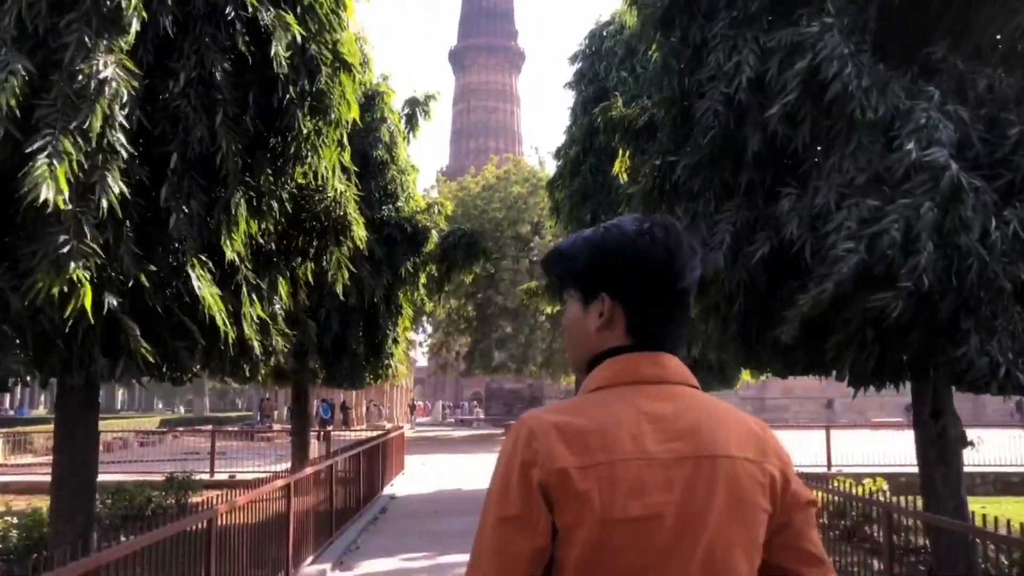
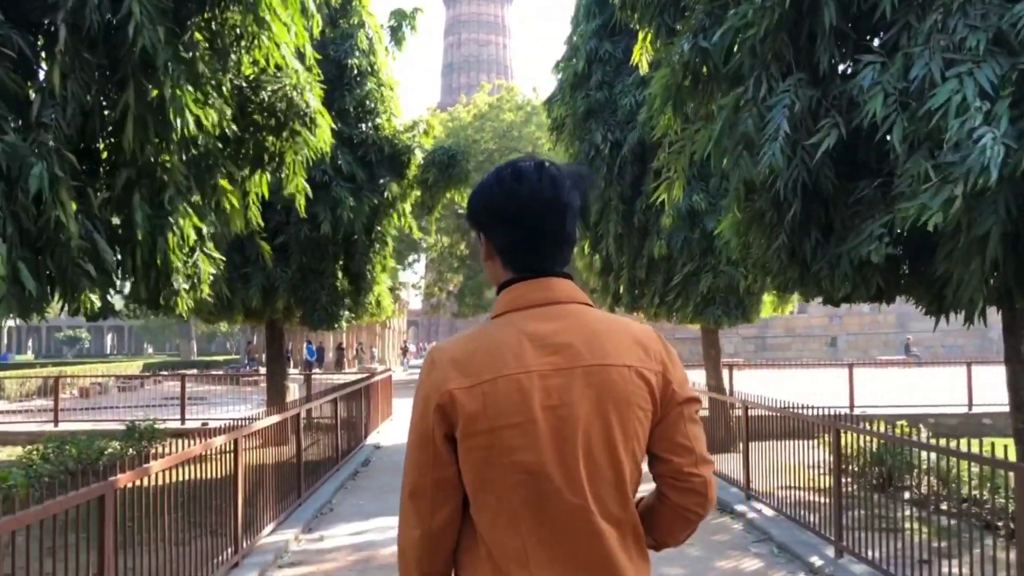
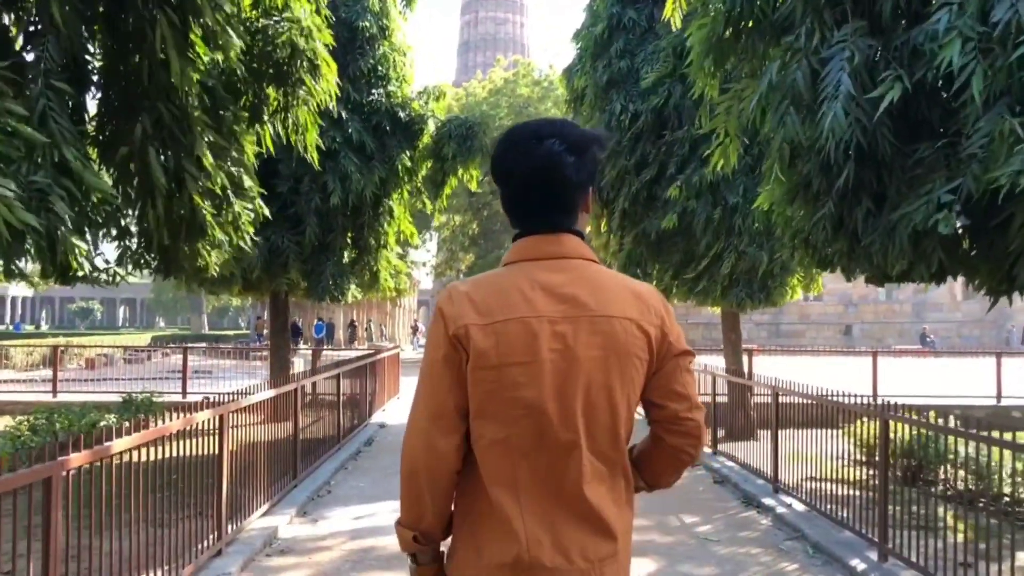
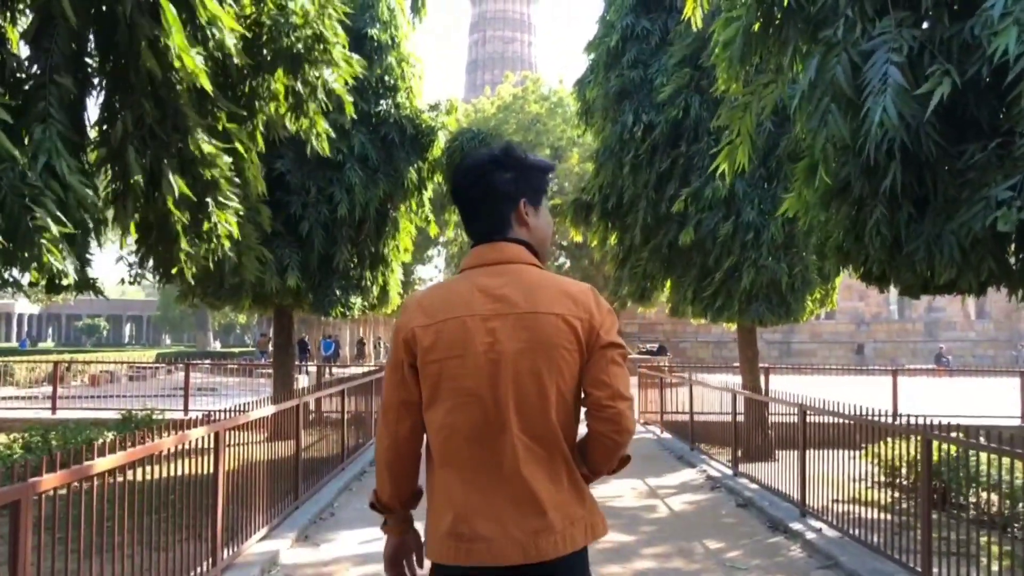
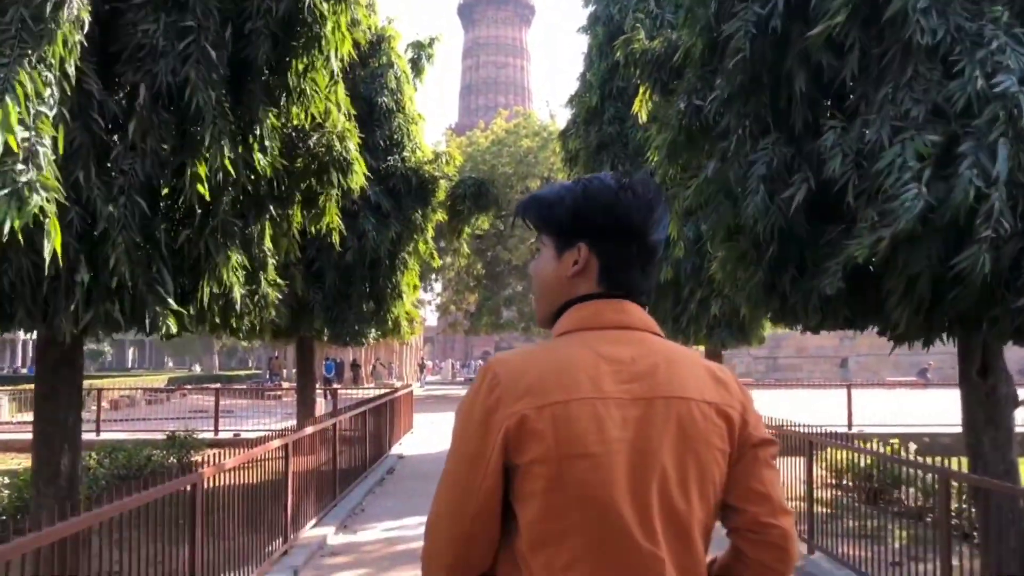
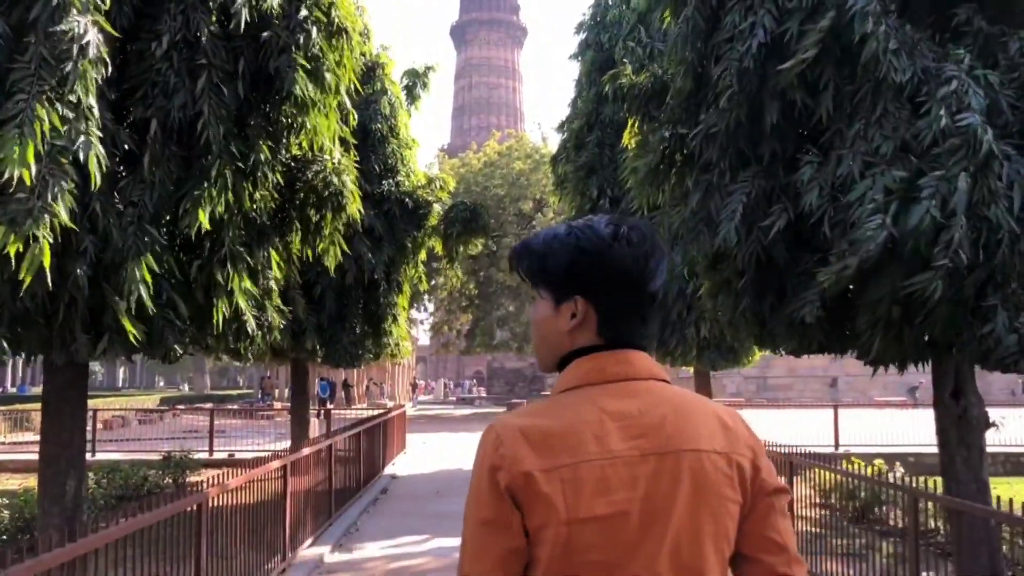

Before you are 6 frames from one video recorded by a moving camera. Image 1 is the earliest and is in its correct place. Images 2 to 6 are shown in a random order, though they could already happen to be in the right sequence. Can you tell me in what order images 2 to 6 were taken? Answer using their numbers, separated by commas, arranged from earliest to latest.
6, 5, 2, 3, 4
